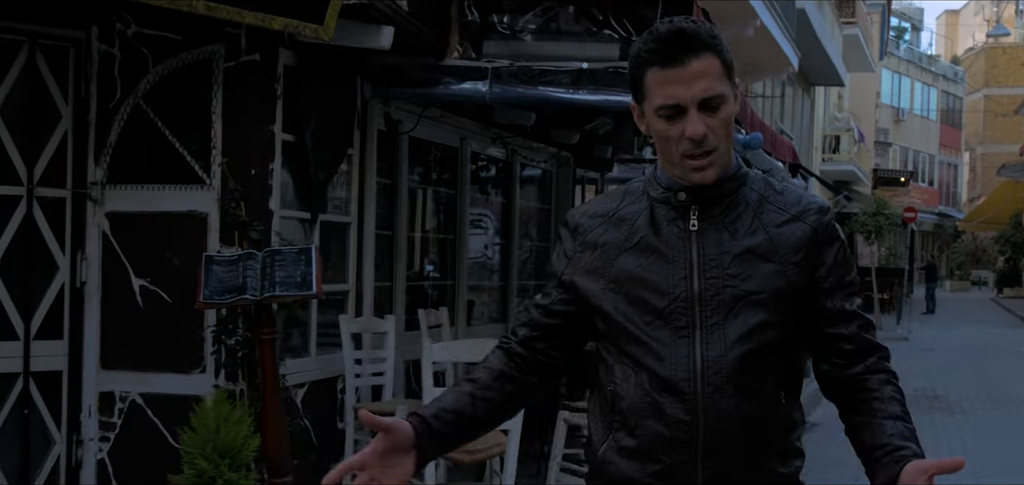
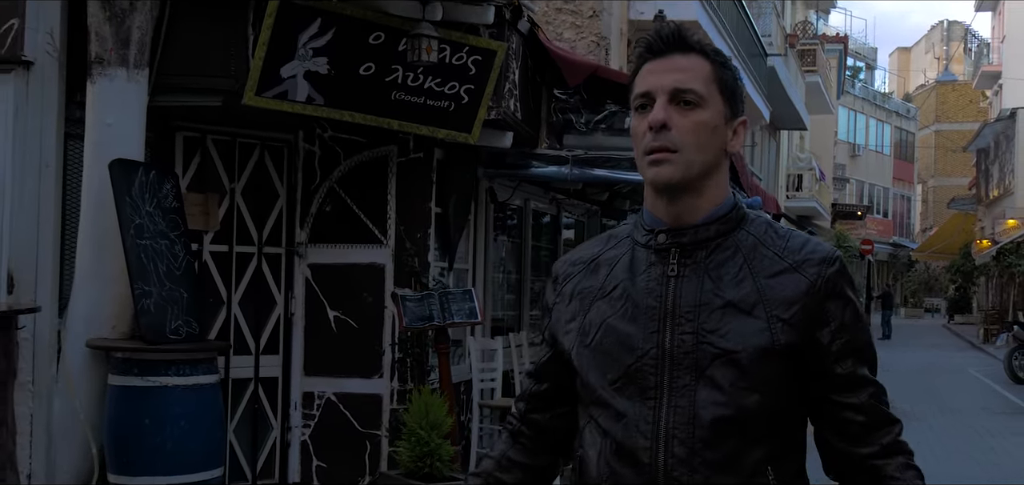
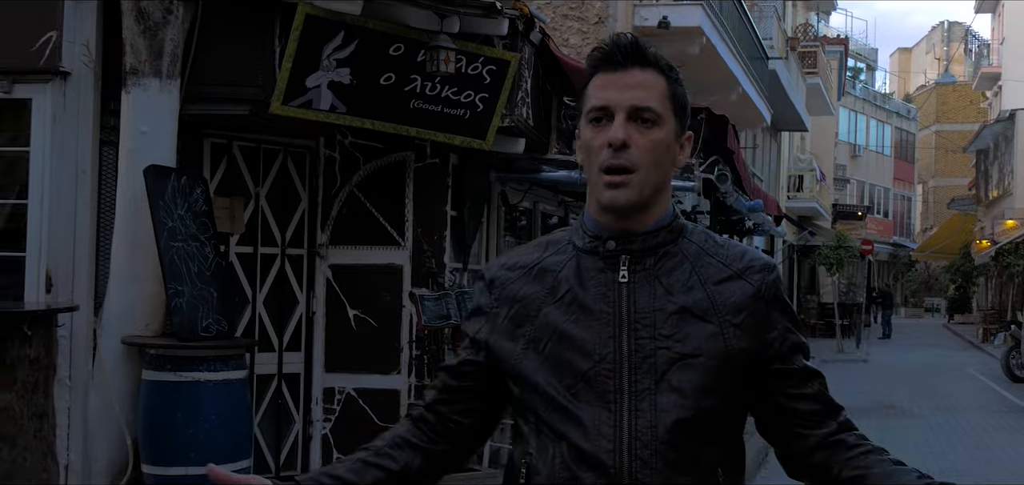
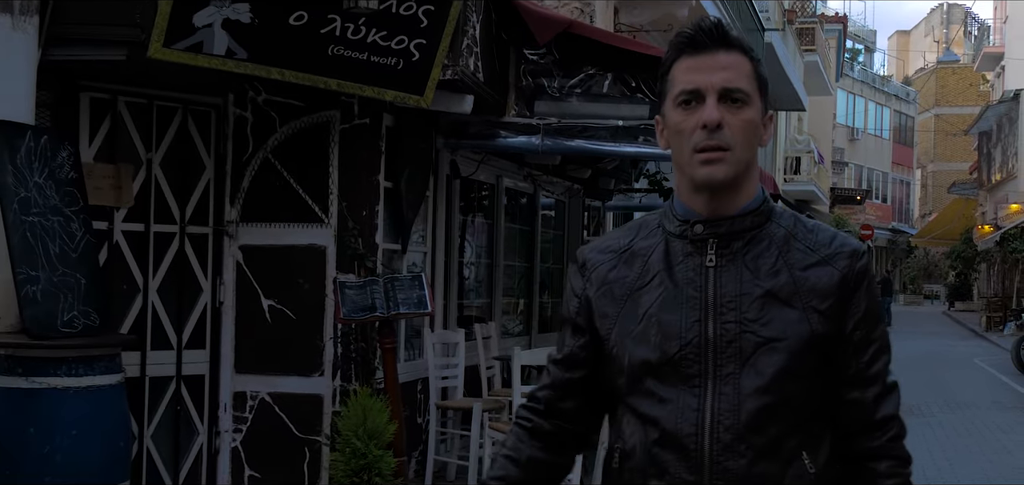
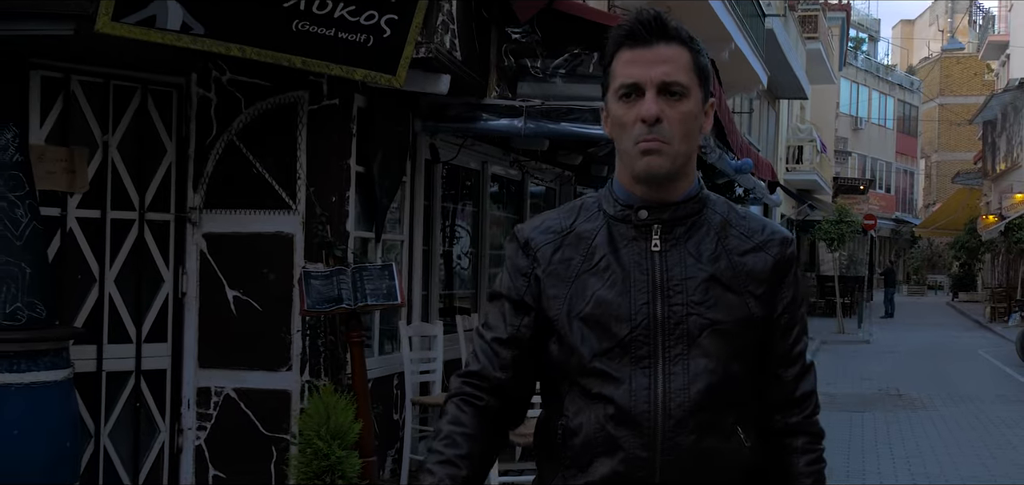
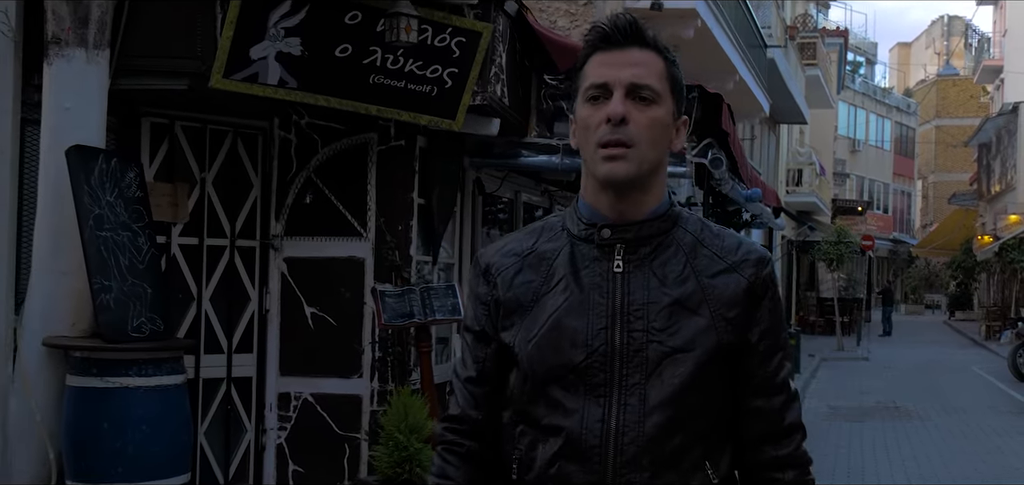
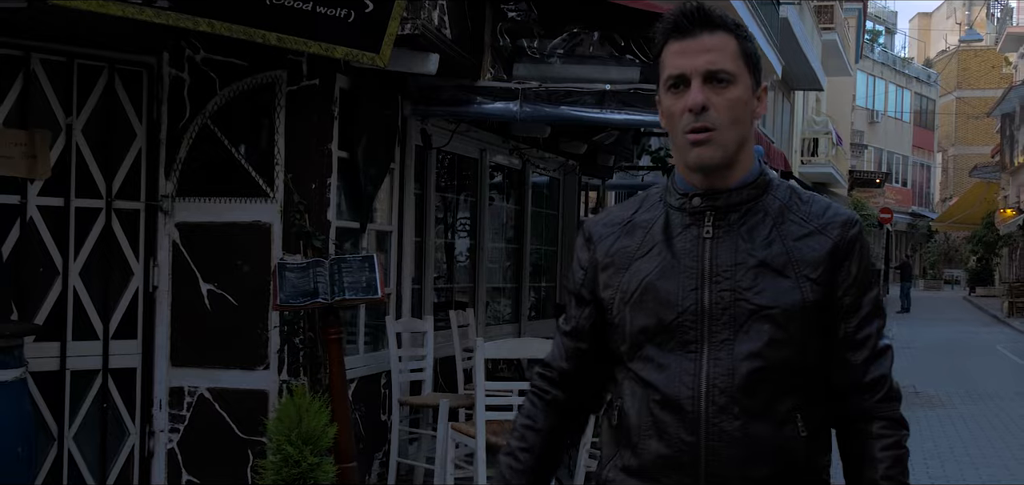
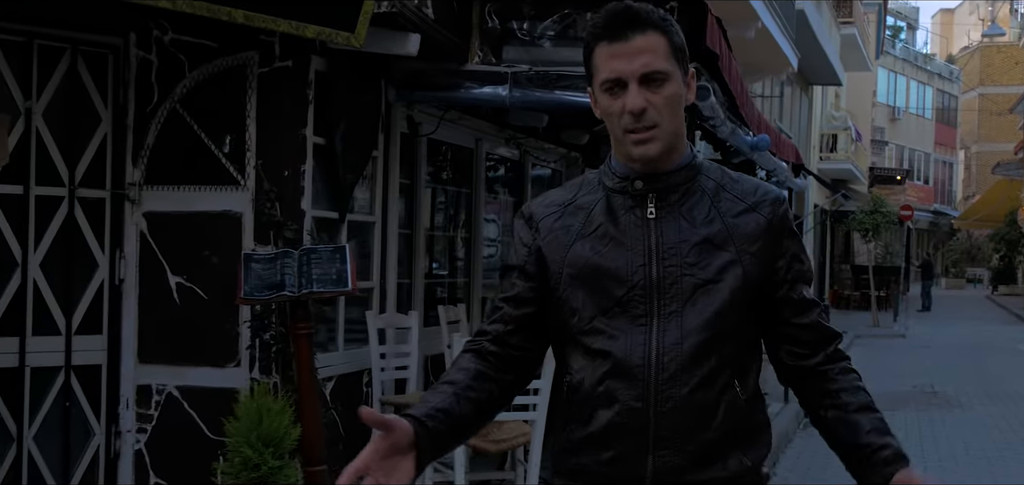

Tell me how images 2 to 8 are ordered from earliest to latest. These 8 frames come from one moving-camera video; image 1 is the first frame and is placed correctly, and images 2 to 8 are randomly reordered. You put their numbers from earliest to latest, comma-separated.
8, 7, 5, 4, 6, 2, 3
